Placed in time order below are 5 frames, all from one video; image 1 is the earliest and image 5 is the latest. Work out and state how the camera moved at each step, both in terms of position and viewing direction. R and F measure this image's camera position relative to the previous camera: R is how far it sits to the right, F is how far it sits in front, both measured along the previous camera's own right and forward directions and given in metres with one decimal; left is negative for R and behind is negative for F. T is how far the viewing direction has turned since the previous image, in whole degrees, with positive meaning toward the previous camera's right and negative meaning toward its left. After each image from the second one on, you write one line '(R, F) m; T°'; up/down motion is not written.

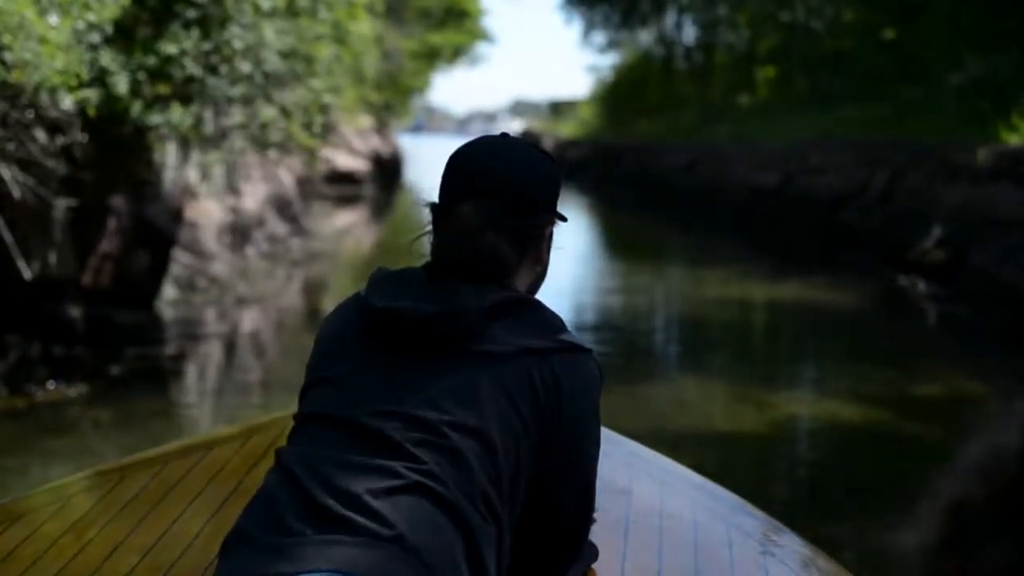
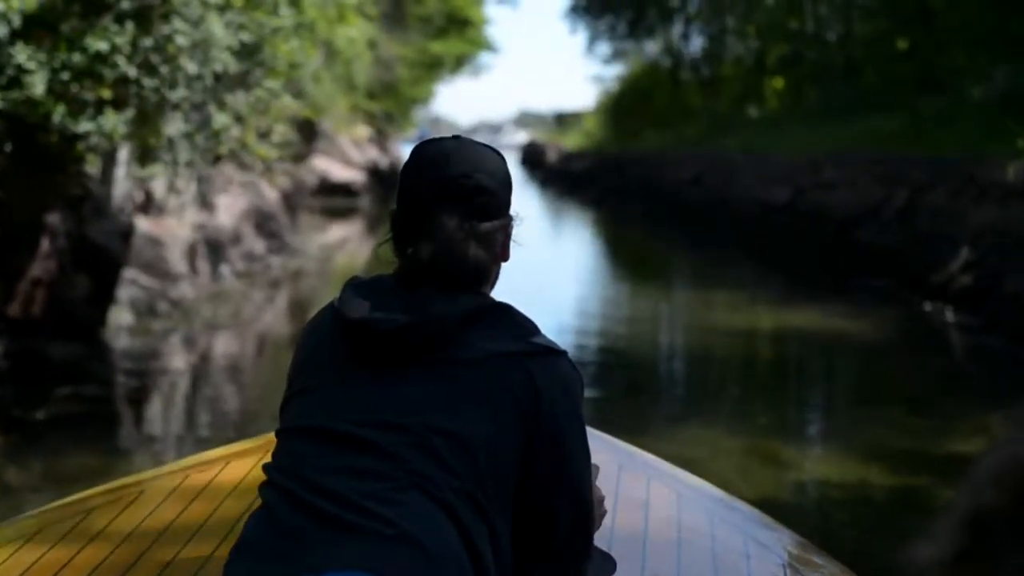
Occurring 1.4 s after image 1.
(+0.1, +0.7) m; 0°
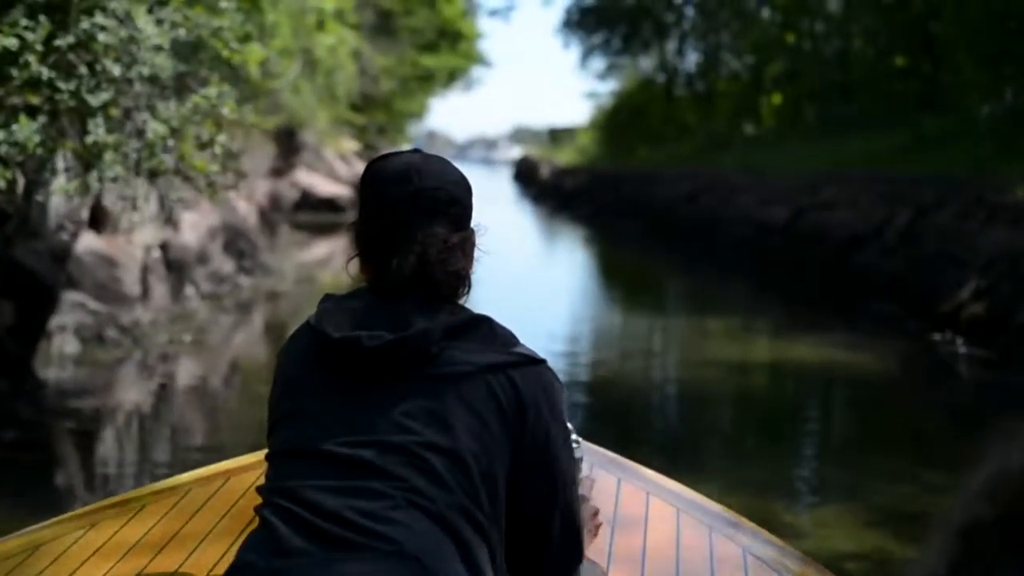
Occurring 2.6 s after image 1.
(+0.1, +0.6) m; 0°
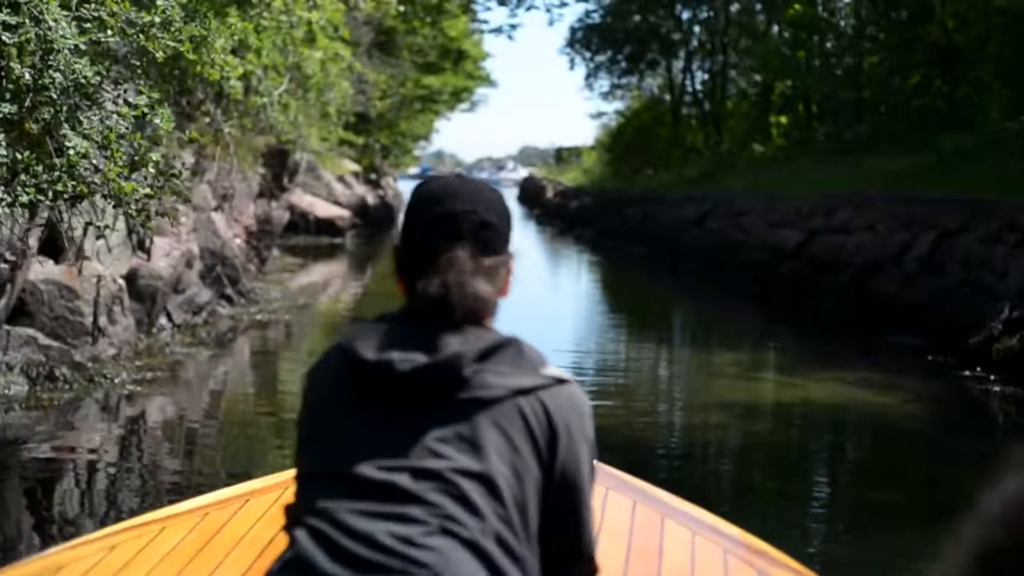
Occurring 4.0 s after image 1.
(+0.1, +0.6) m; 0°
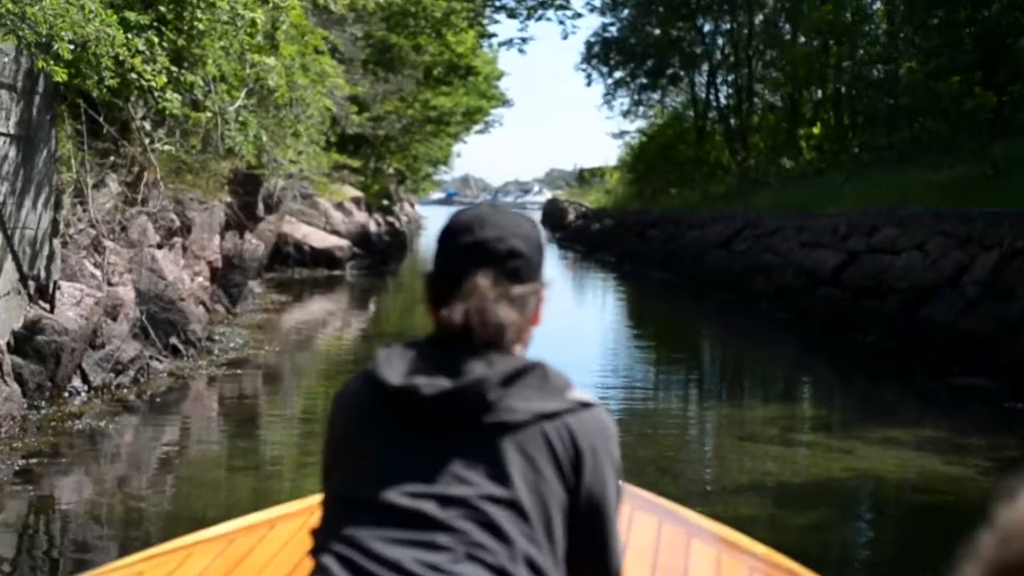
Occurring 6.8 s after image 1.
(+0.2, +1.4) m; -1°
